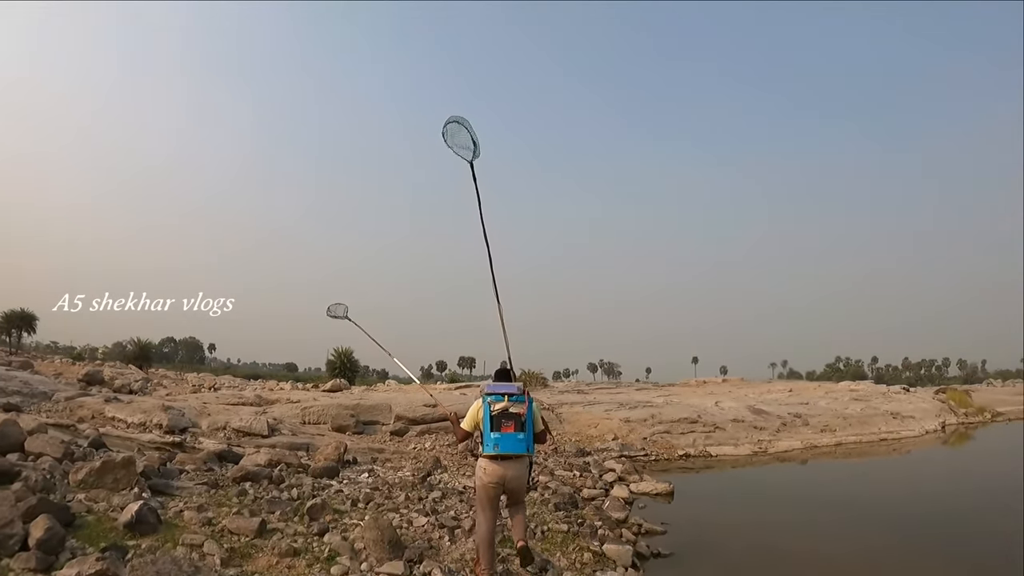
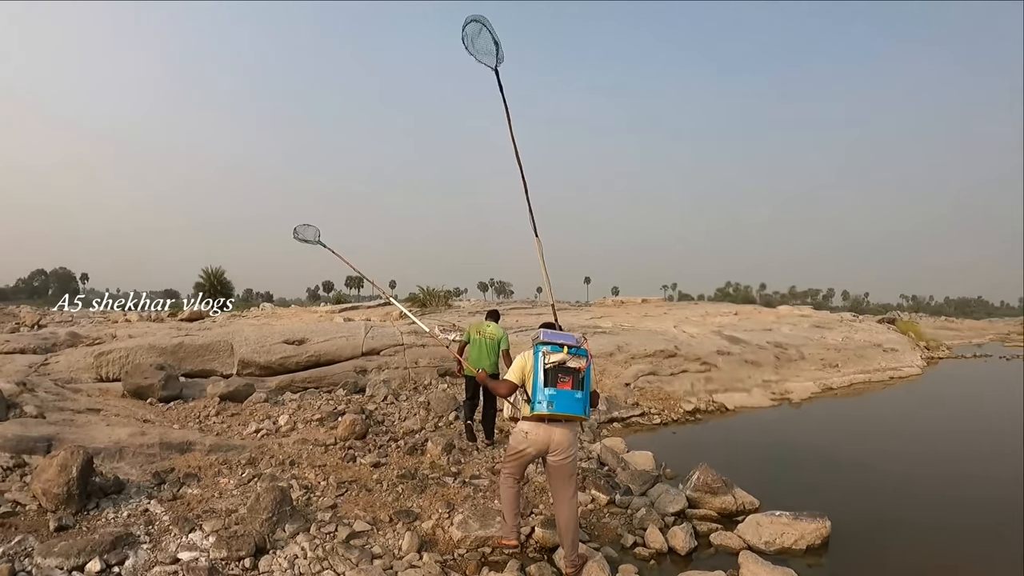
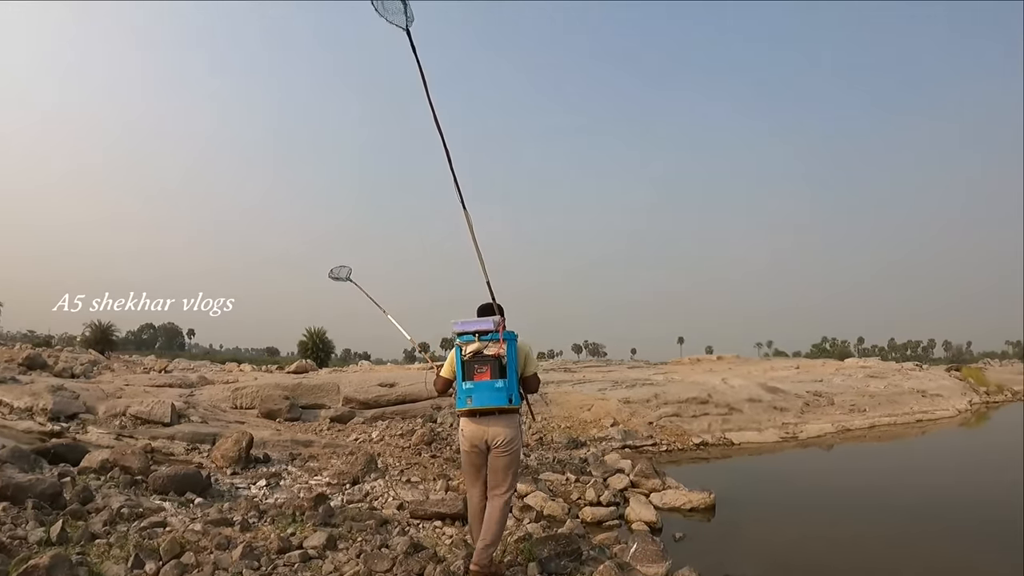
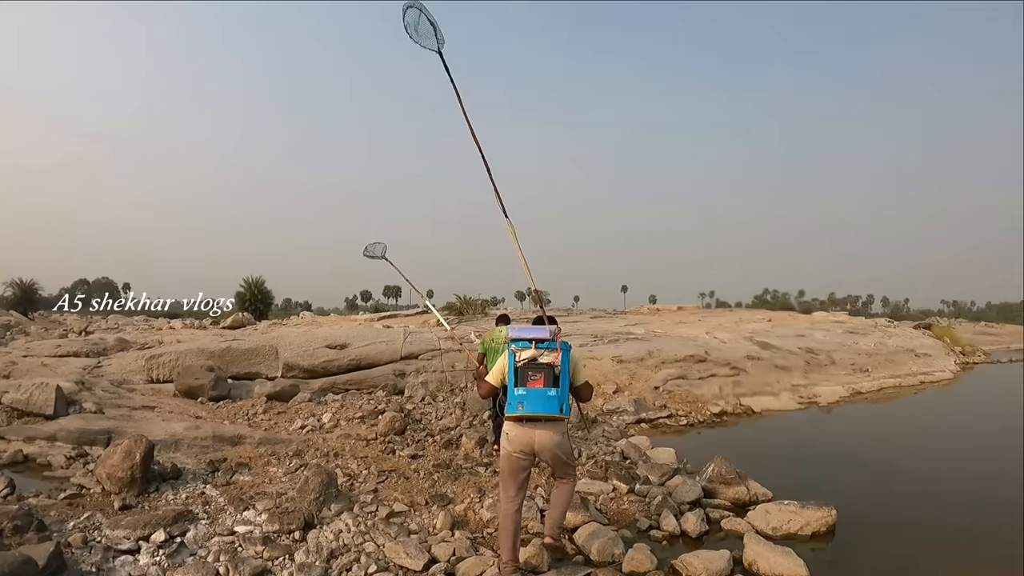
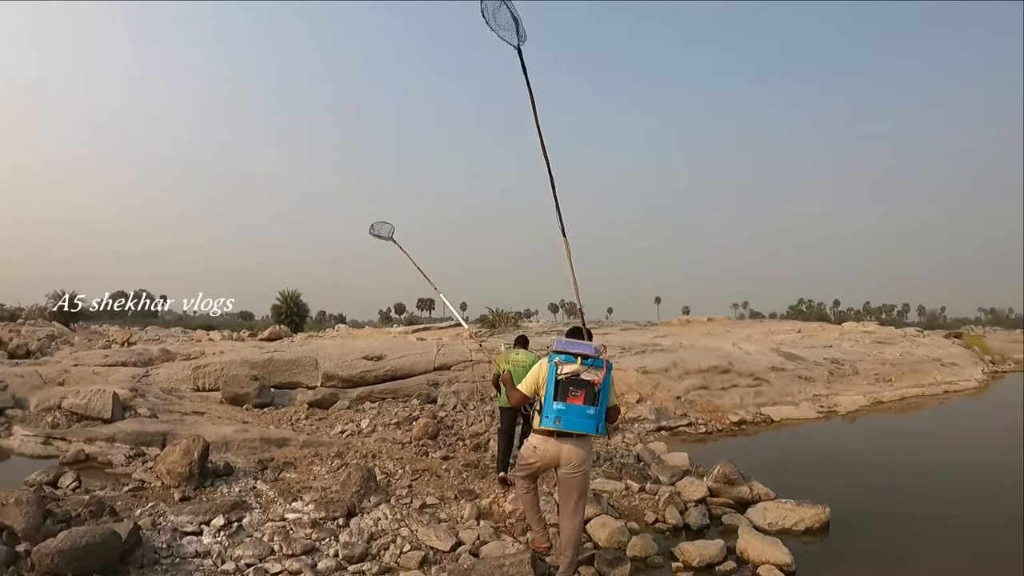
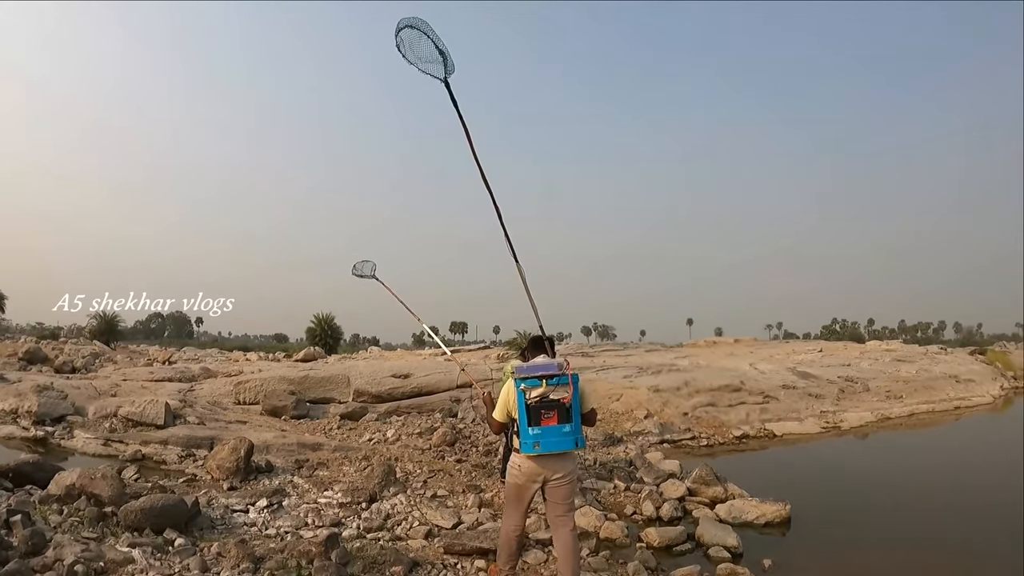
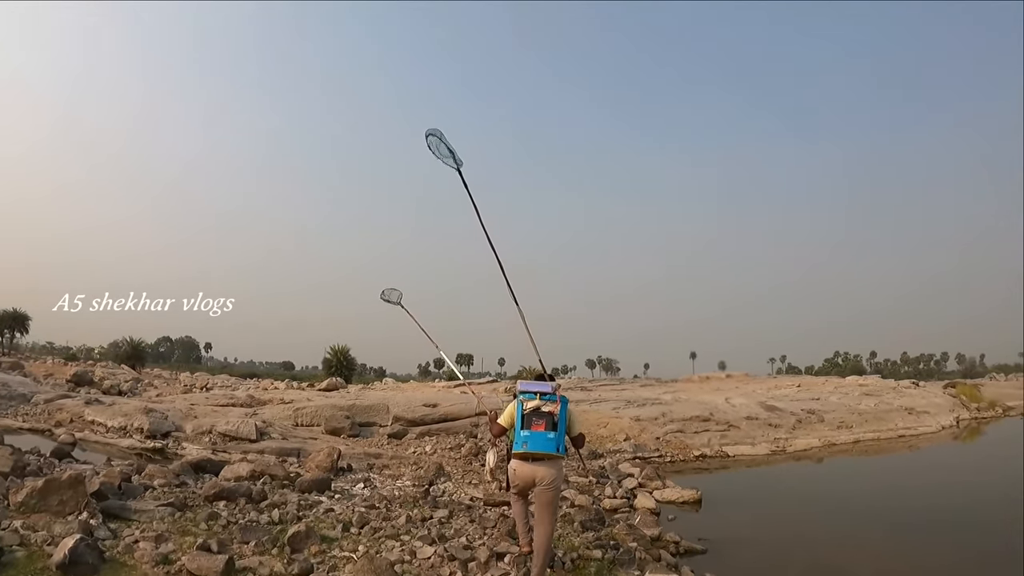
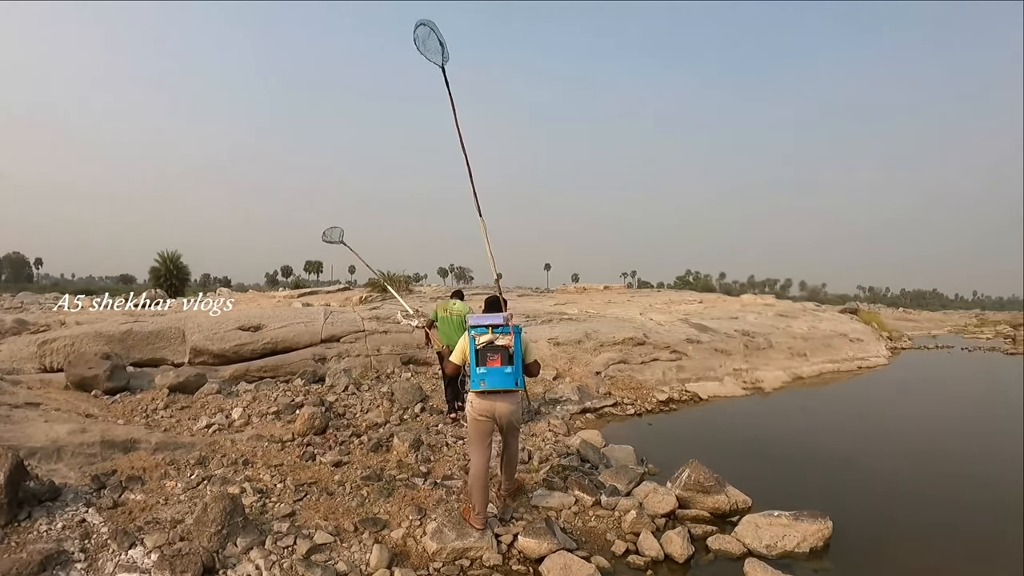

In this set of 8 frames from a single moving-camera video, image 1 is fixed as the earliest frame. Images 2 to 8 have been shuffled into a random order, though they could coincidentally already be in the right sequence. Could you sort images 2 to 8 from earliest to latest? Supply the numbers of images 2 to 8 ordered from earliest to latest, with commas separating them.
7, 3, 6, 5, 4, 2, 8
